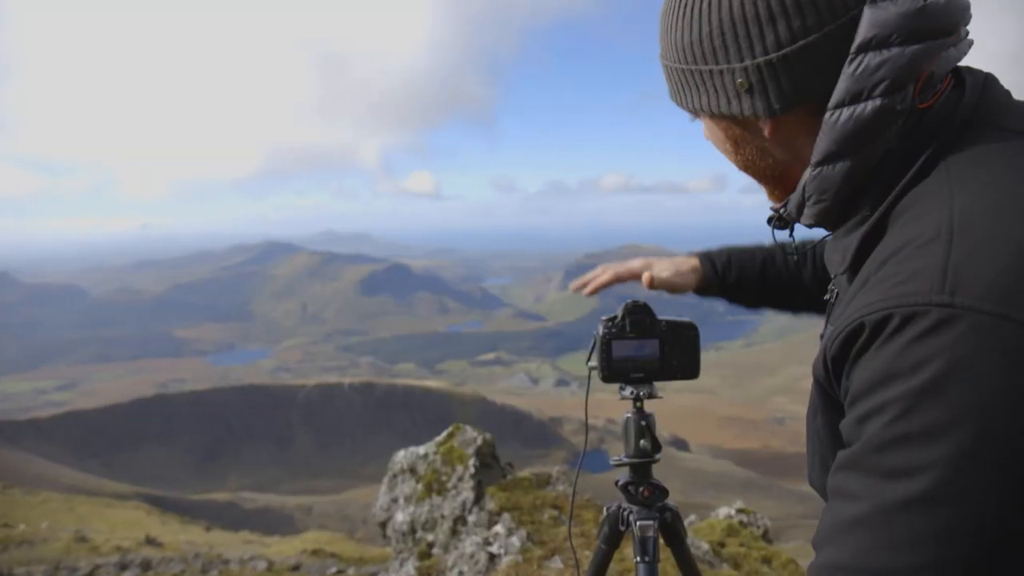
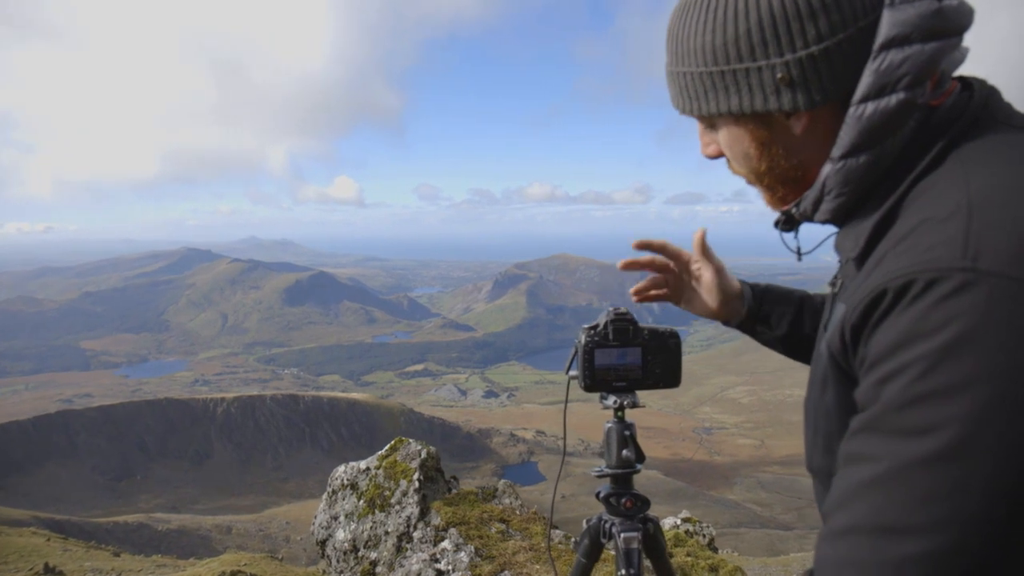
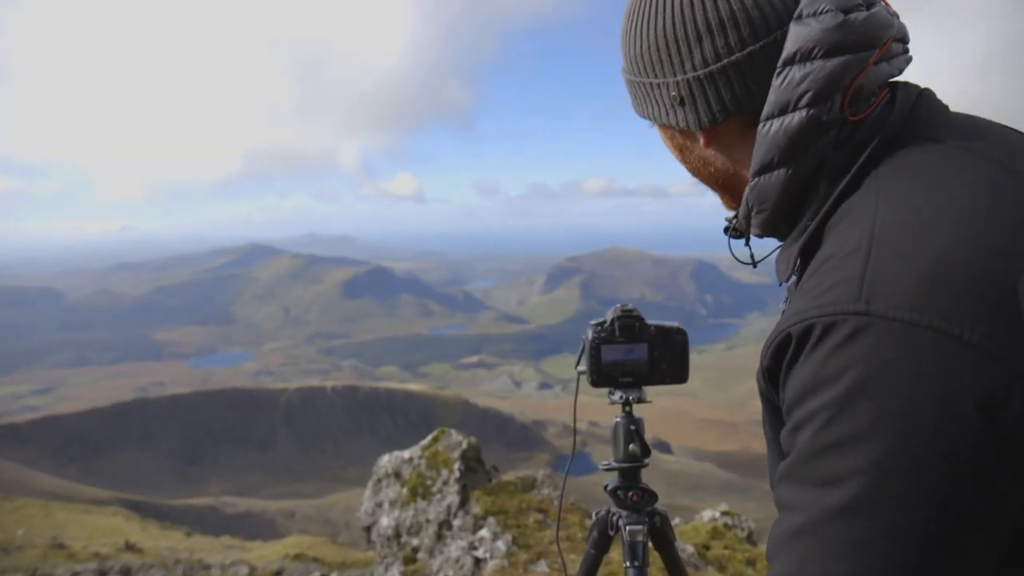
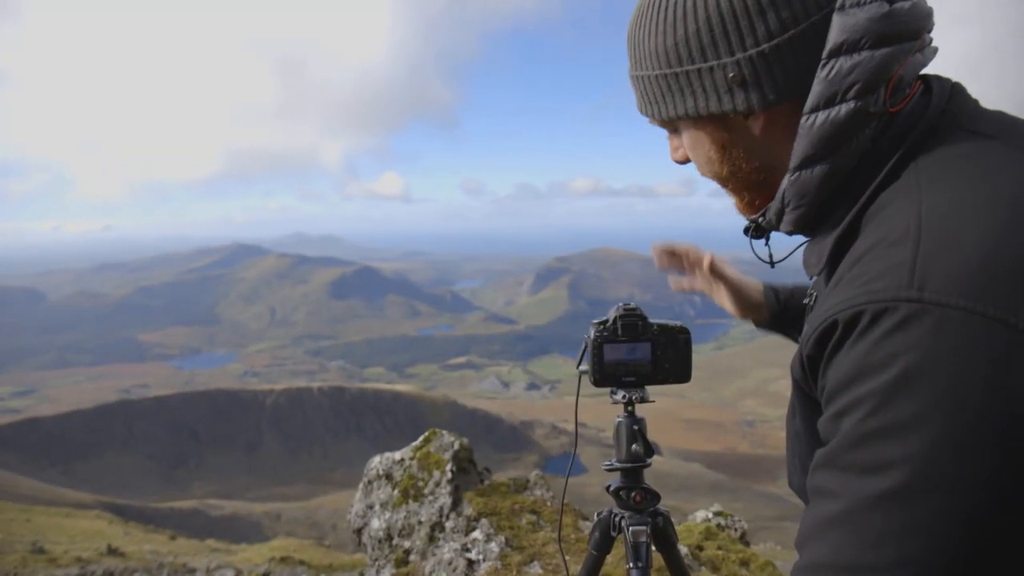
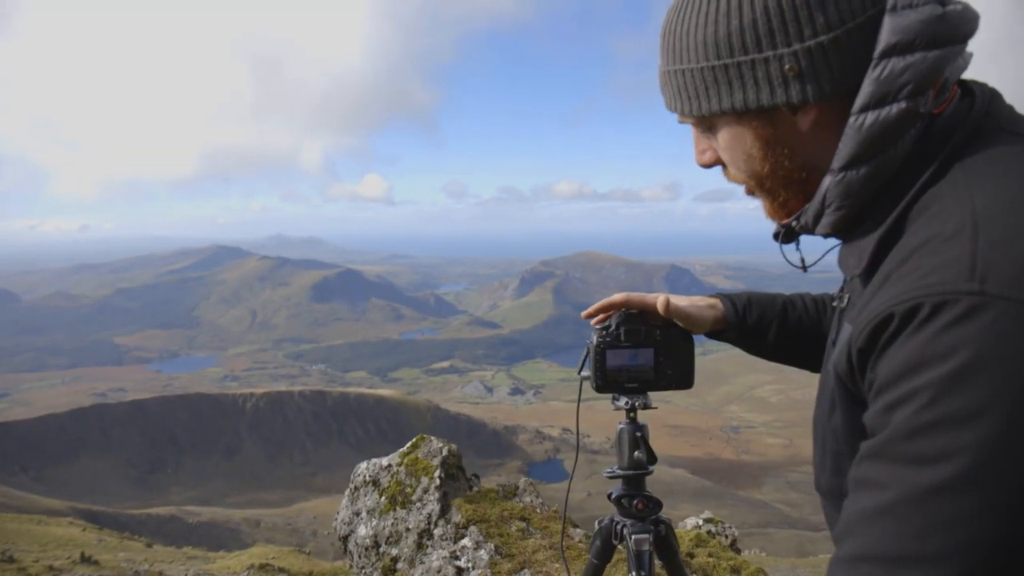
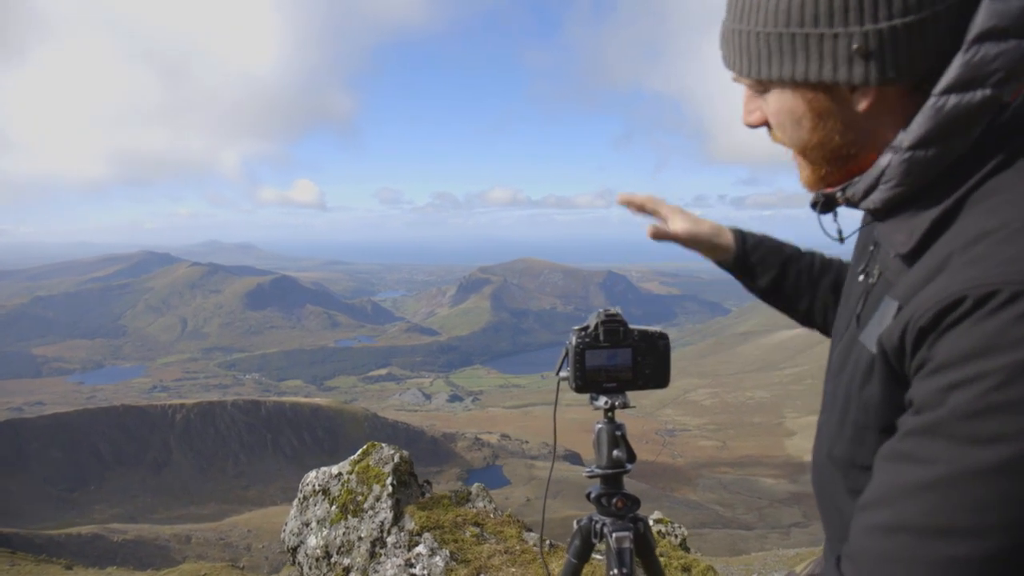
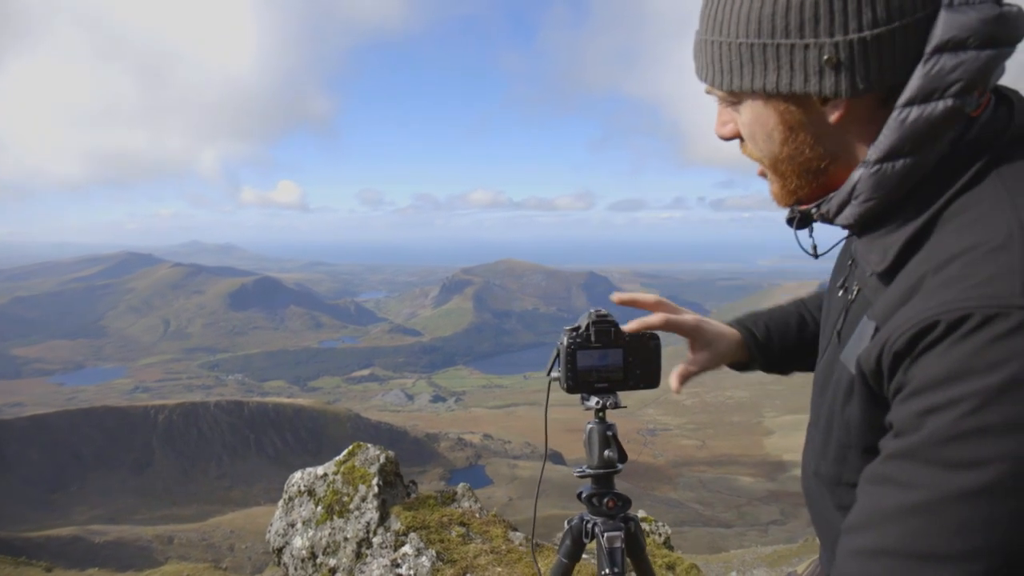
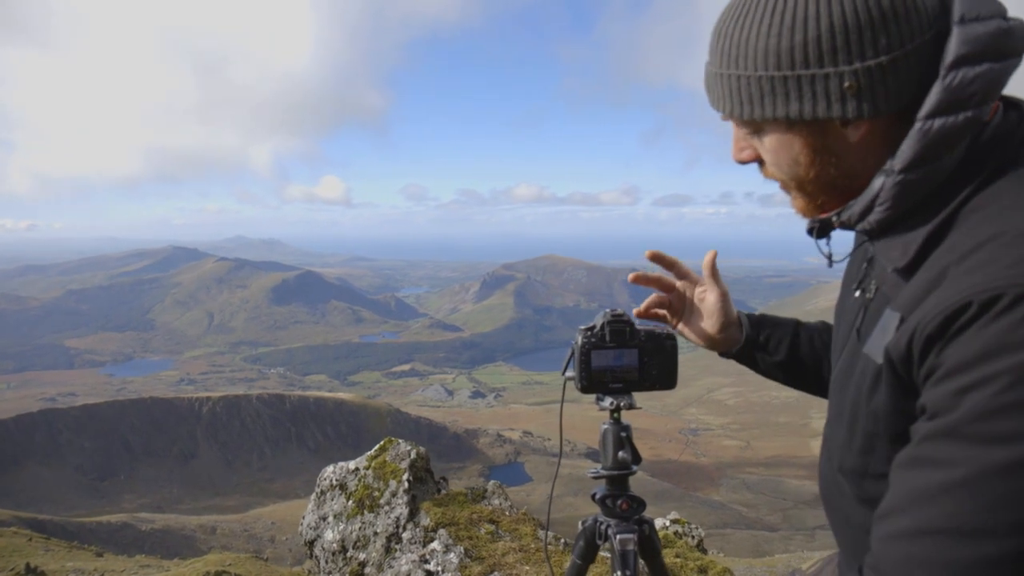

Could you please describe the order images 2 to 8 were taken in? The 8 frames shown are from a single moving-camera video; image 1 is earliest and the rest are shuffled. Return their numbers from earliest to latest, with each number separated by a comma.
3, 4, 5, 2, 8, 6, 7
